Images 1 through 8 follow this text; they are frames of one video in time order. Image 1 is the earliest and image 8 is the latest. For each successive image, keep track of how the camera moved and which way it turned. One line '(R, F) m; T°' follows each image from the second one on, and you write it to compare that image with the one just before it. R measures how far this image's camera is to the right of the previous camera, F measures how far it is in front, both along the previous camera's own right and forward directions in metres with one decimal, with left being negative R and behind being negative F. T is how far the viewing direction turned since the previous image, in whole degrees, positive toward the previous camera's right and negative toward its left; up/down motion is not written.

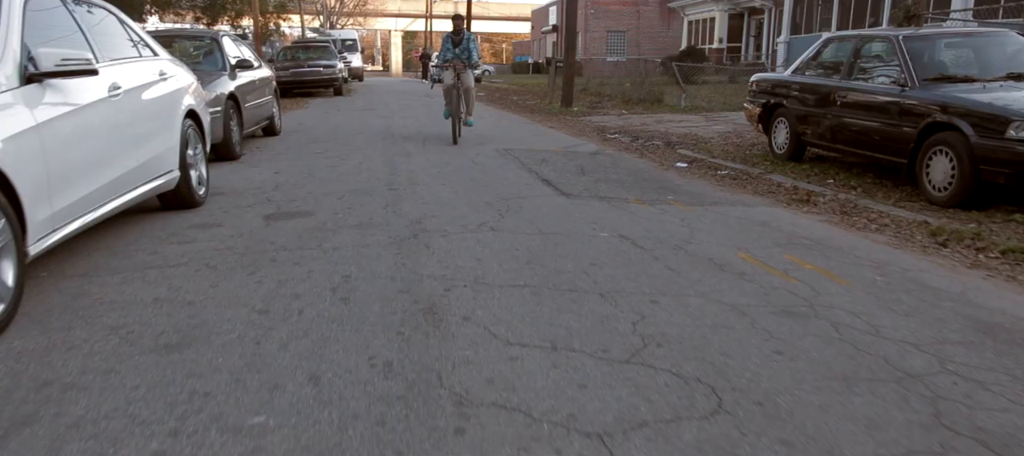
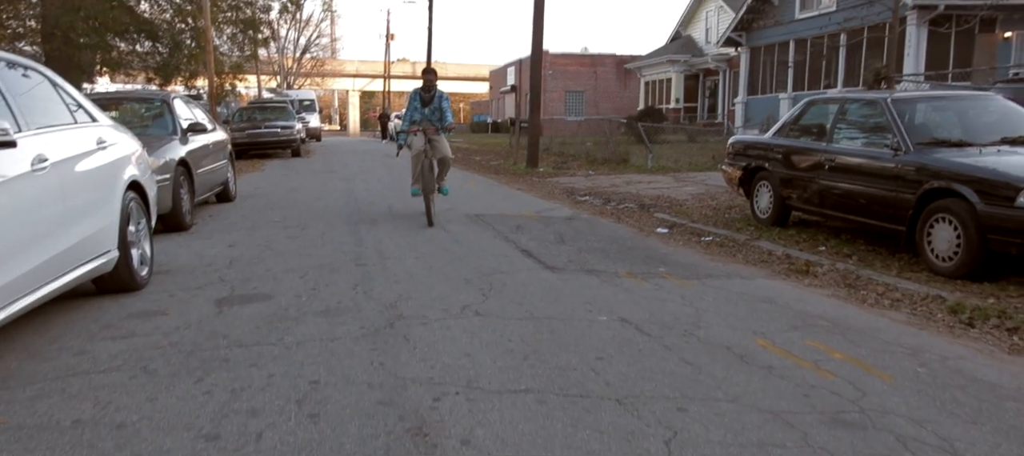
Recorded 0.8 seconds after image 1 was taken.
(-0.2, +0.6) m; +3°
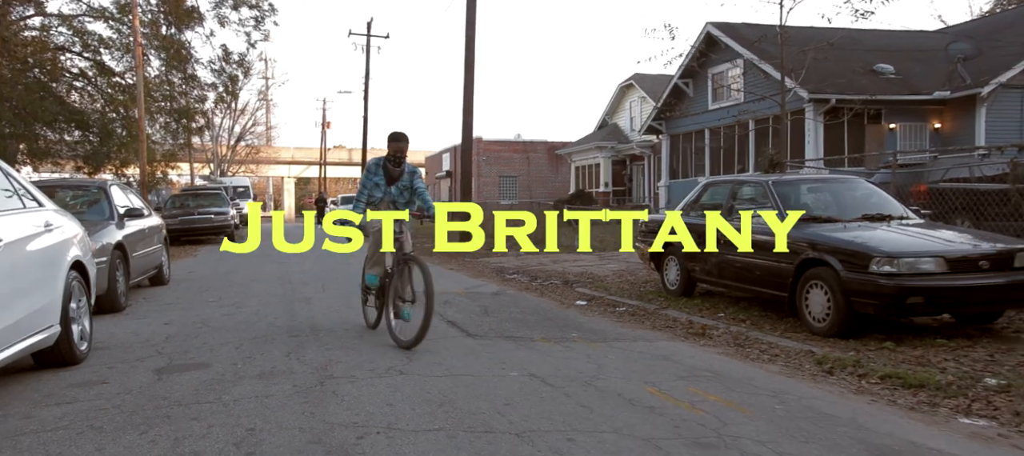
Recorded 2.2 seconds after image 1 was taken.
(+0.1, -0.6) m; +5°
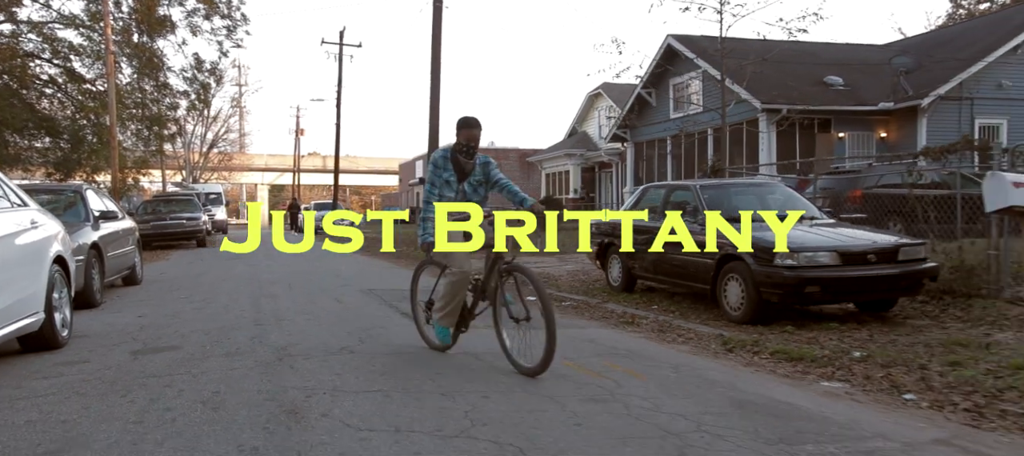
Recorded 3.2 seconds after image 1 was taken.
(+0.3, -0.8) m; +2°
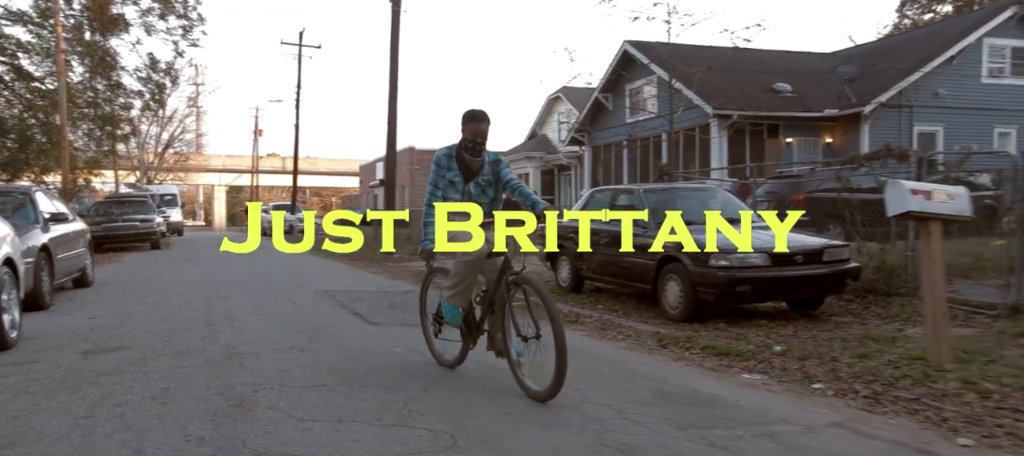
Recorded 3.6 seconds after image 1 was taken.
(+0.1, -0.3) m; +3°
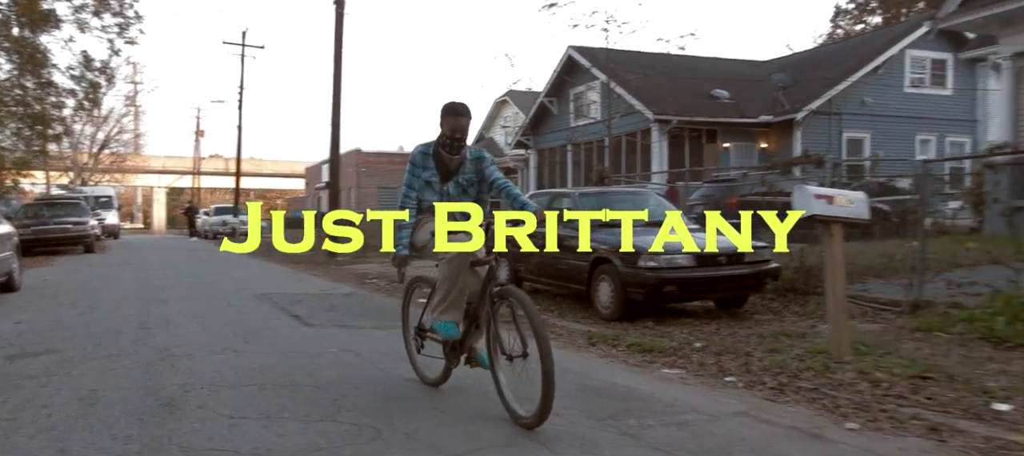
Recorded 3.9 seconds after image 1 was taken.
(+0.1, -0.2) m; +4°
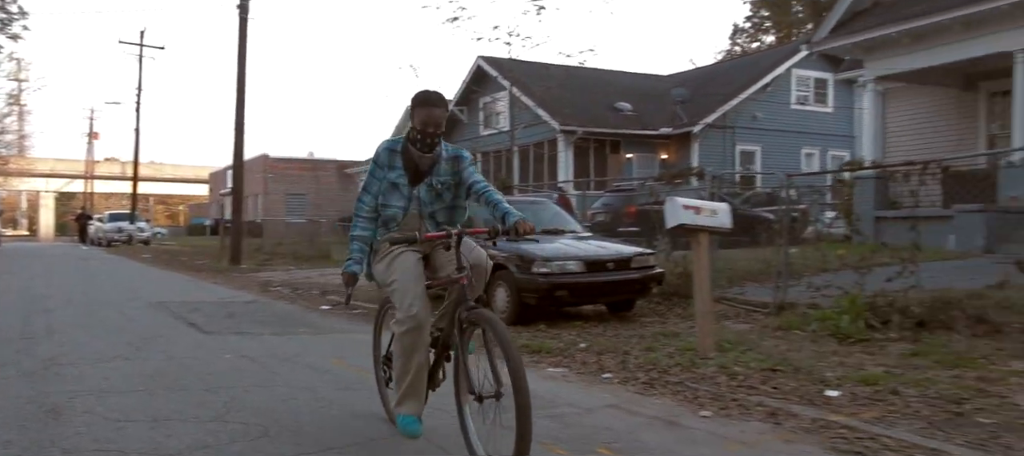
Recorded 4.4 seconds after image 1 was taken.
(+0.2, -0.3) m; +6°
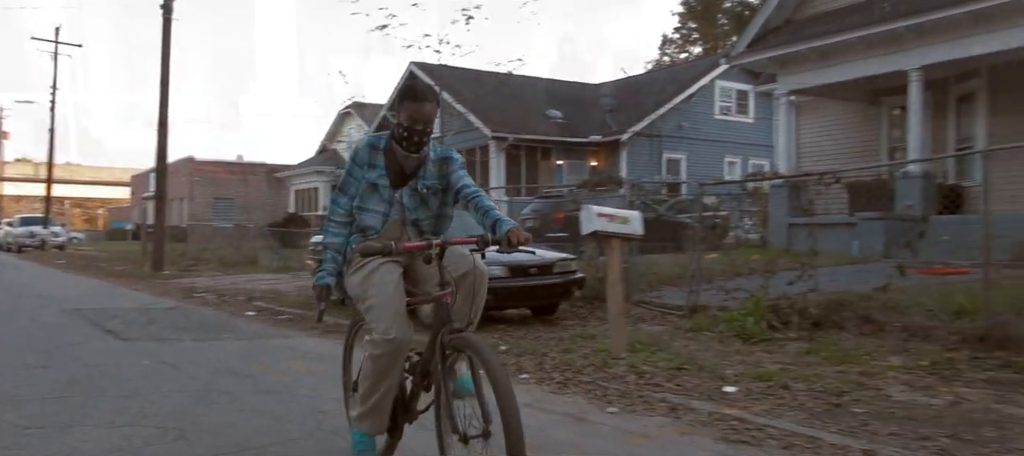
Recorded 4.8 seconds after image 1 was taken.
(+0.1, -0.2) m; +5°
